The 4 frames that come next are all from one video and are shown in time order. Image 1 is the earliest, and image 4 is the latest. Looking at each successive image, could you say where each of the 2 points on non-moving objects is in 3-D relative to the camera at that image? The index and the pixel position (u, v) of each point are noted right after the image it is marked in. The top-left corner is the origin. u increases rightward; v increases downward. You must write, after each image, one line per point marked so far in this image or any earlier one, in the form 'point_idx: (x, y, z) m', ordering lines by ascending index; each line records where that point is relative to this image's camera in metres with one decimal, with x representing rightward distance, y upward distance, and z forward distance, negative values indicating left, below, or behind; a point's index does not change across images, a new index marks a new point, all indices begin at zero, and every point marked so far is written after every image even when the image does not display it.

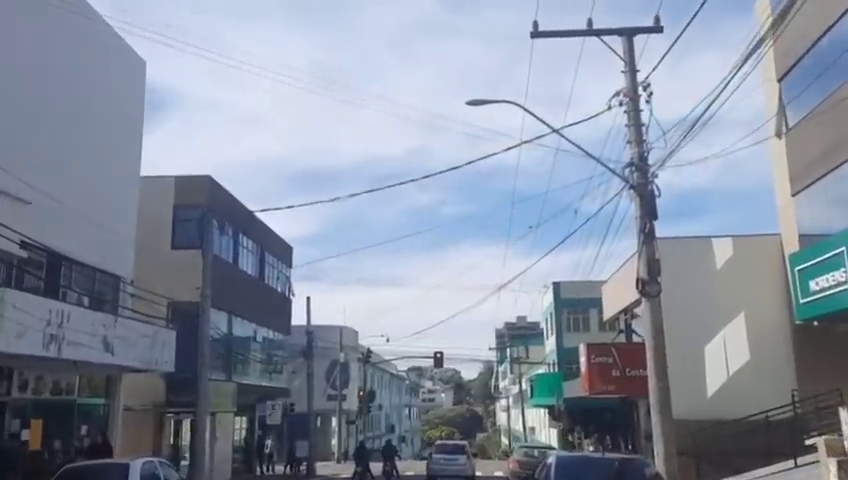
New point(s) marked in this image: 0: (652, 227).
0: (+3.9, +0.2, +16.3) m
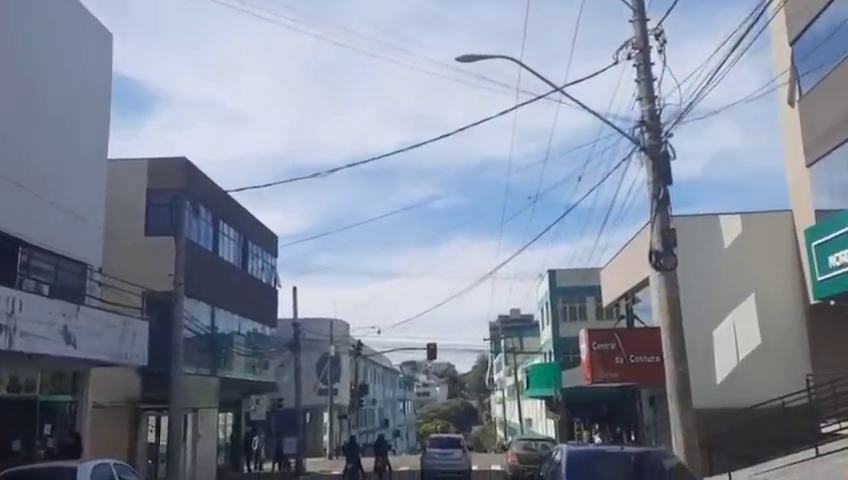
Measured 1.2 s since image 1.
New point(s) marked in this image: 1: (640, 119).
0: (+3.7, +0.7, +14.6) m
1: (+3.4, +1.9, +14.9) m
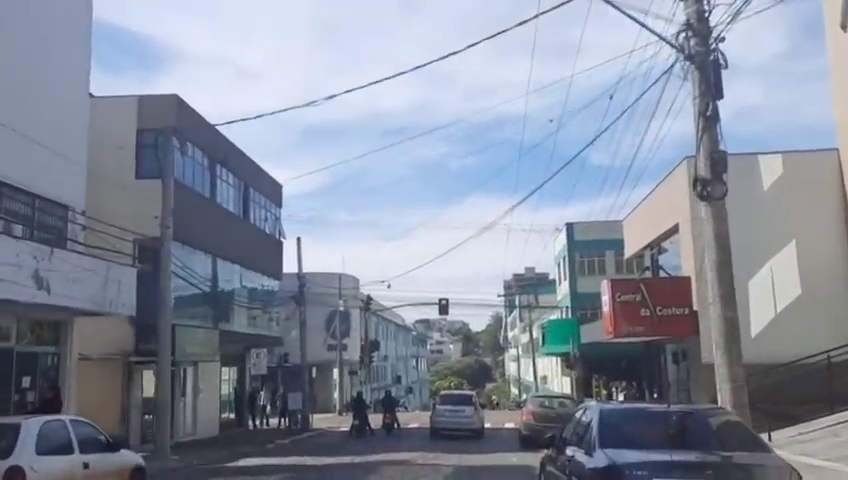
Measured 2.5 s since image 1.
0: (+3.8, +1.7, +12.5) m
1: (+3.5, +2.9, +12.7) m
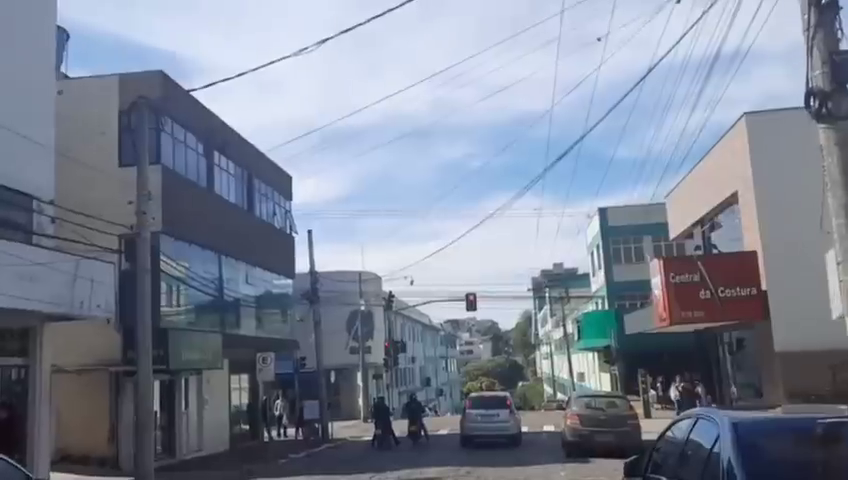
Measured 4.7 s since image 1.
0: (+3.9, +2.3, +9.1) m
1: (+3.5, +3.5, +9.3) m
